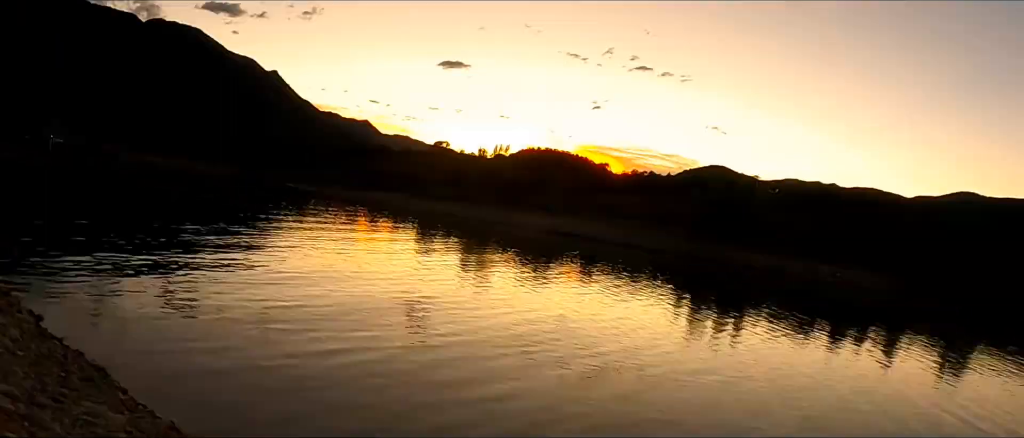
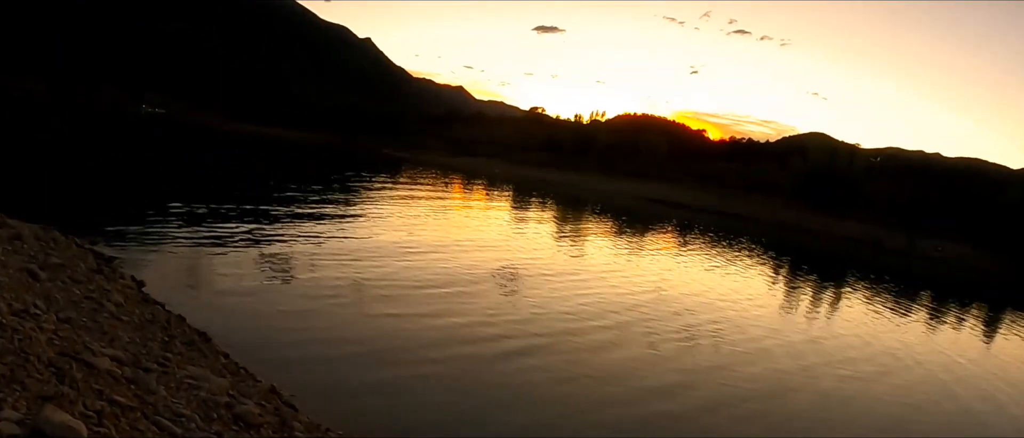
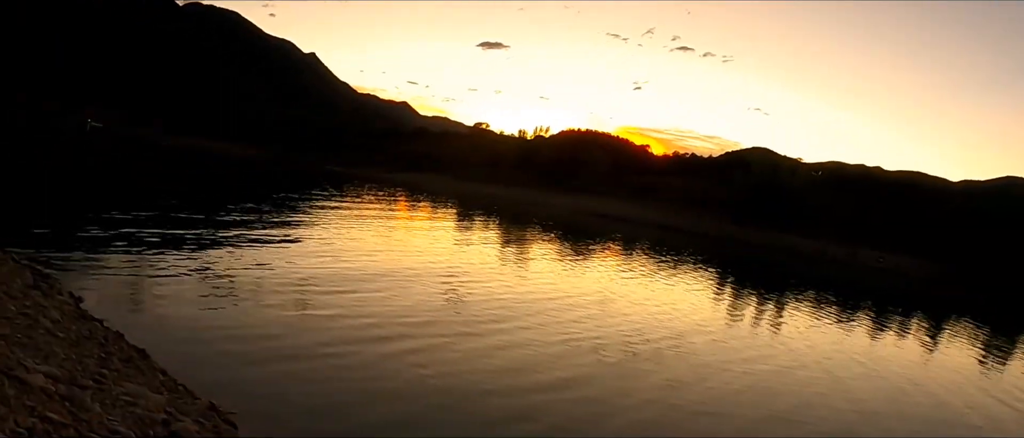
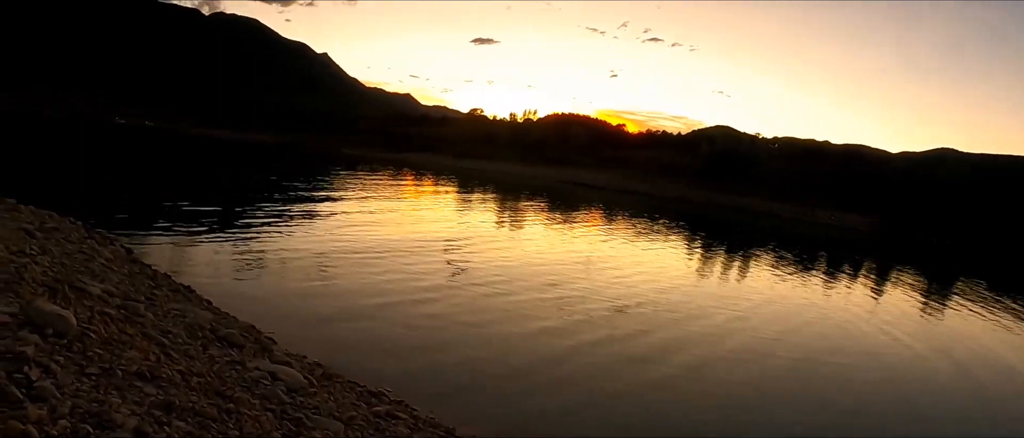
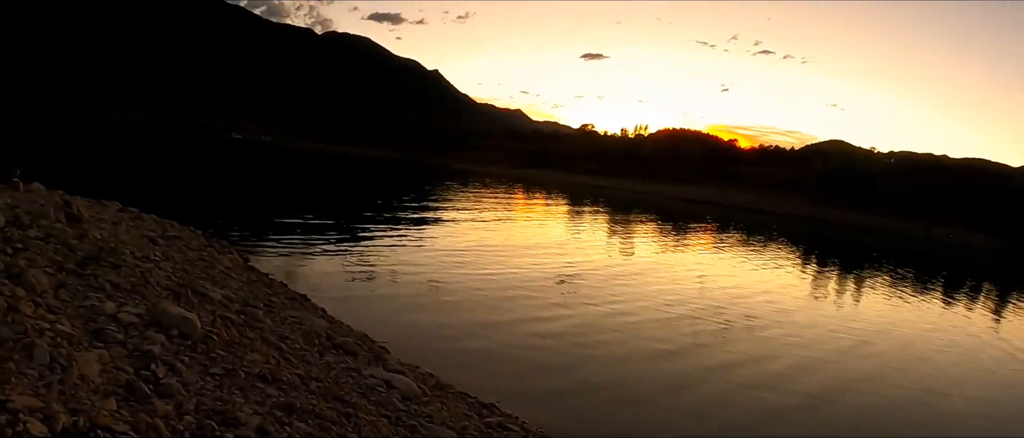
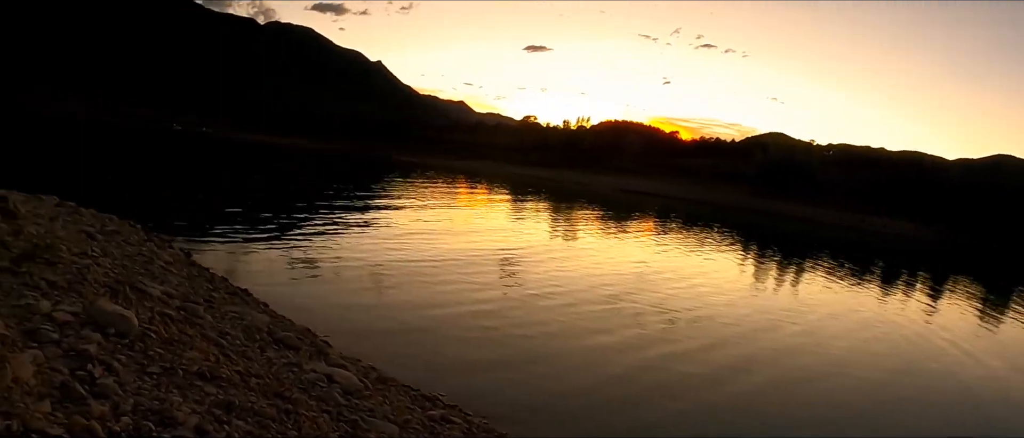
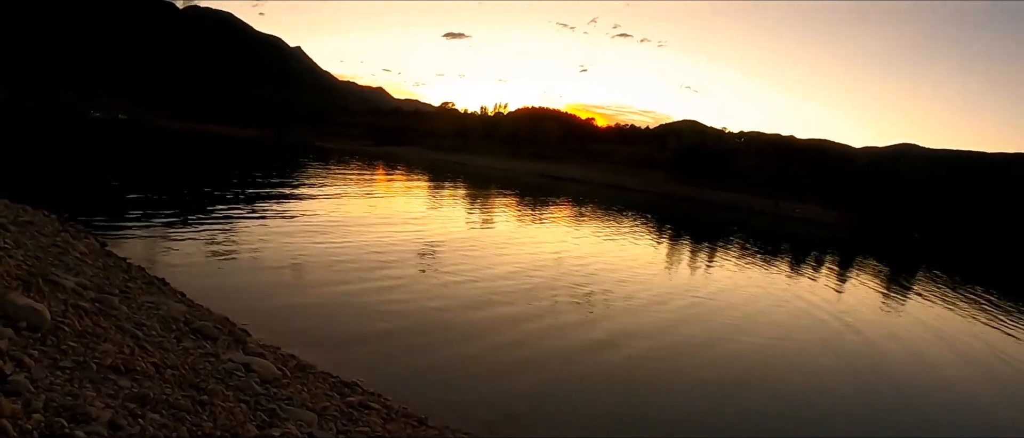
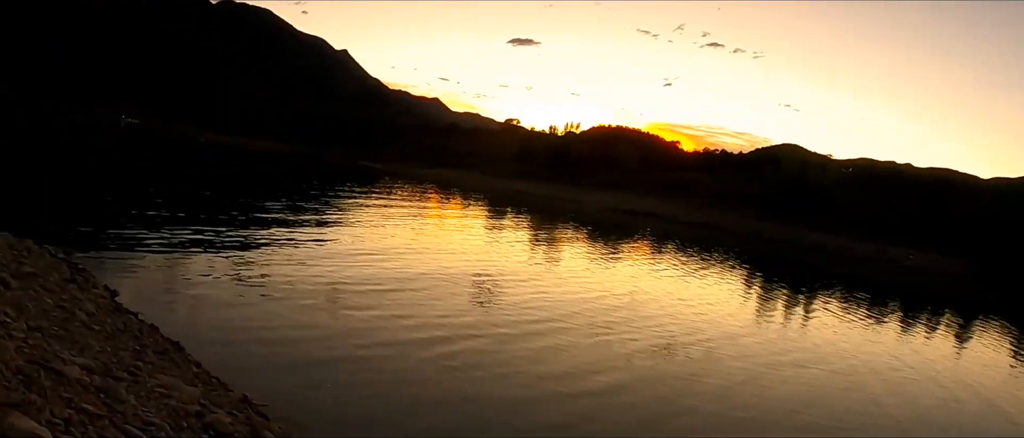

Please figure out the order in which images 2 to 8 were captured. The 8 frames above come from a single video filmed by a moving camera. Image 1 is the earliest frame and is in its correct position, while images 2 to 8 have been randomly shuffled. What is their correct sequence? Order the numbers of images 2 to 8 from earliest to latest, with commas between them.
3, 8, 2, 7, 4, 6, 5
